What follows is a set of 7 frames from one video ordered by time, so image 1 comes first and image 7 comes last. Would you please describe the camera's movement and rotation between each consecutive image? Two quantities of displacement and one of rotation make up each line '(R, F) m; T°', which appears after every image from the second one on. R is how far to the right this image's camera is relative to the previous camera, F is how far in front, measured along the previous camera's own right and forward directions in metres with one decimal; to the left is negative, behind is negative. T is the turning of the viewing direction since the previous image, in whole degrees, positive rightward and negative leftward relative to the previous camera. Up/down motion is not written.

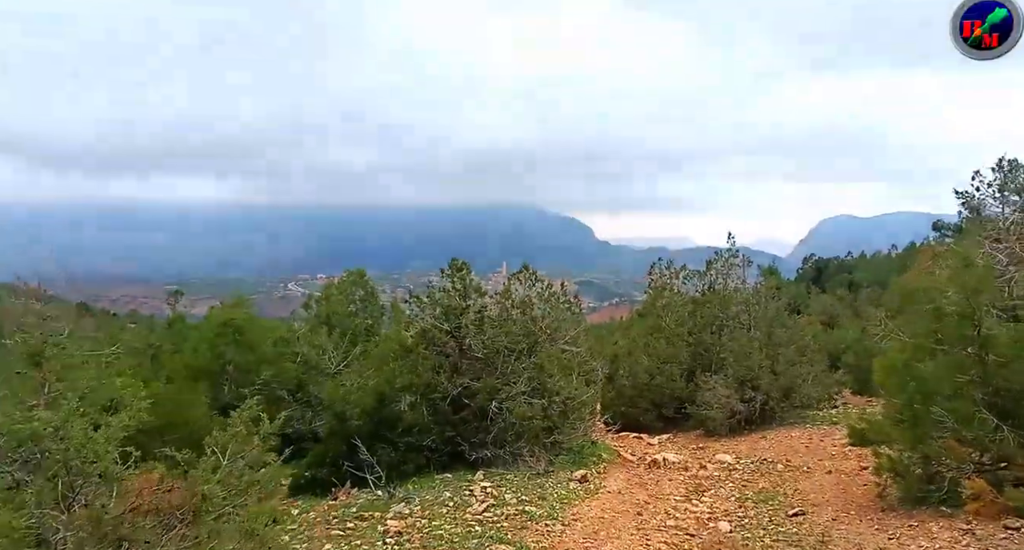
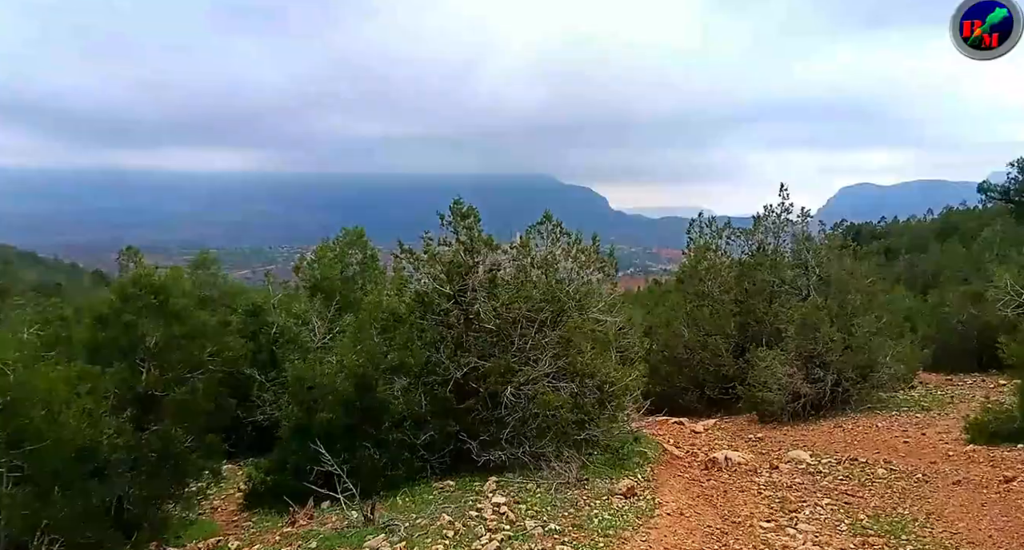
(-0.1, +2.5) m; -1°
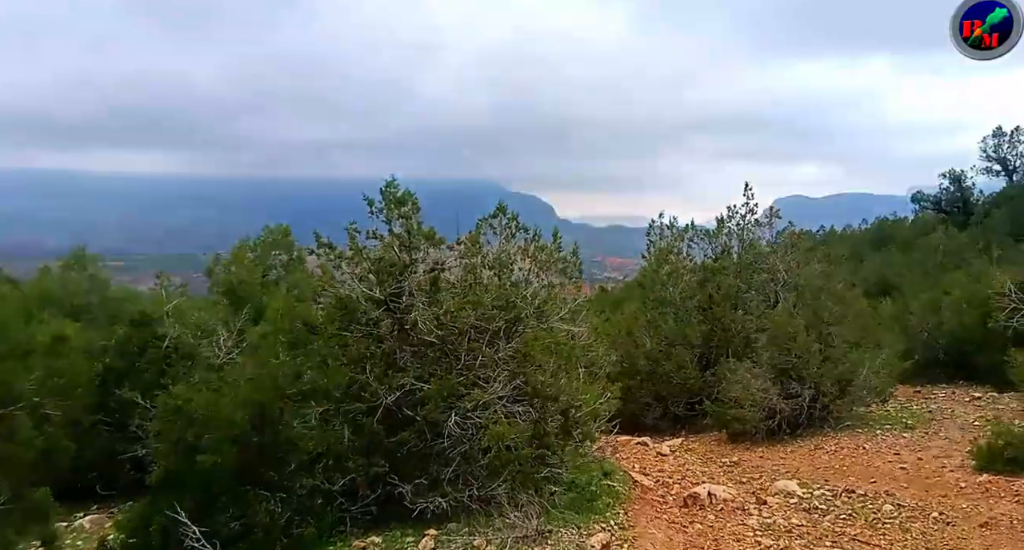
(0.0, +1.6) m; +4°
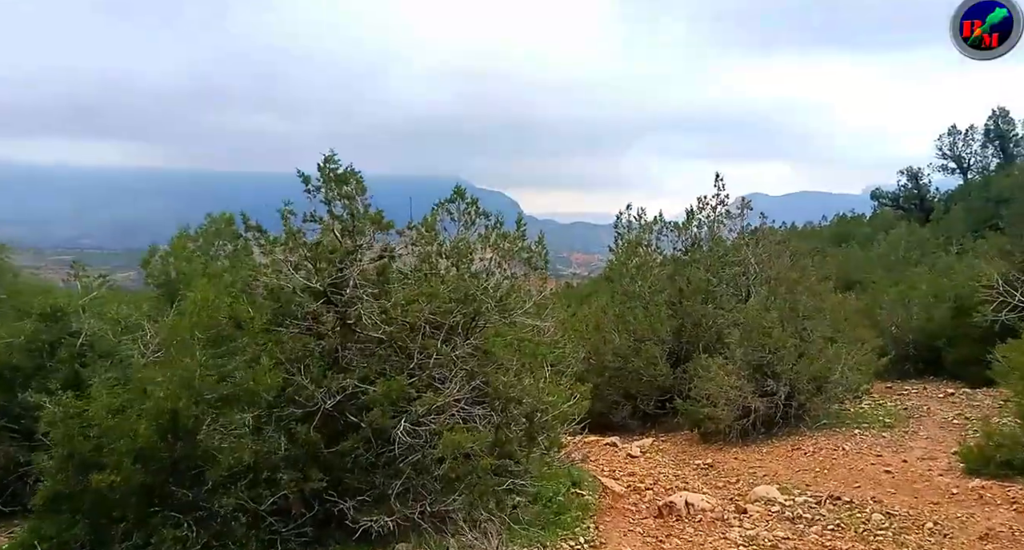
(+0.1, +0.7) m; +3°
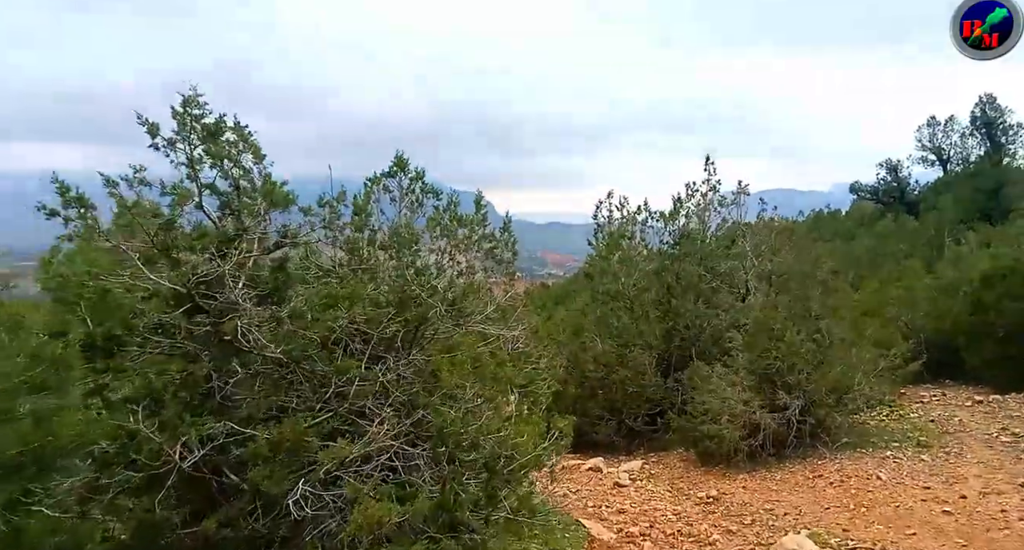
(+0.1, +1.8) m; +2°
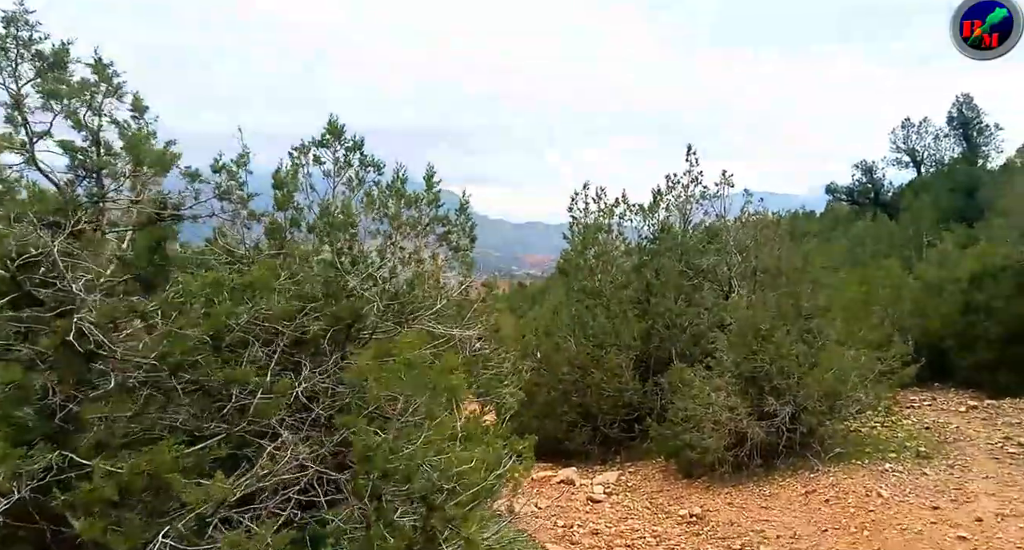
(+0.1, +0.9) m; +2°
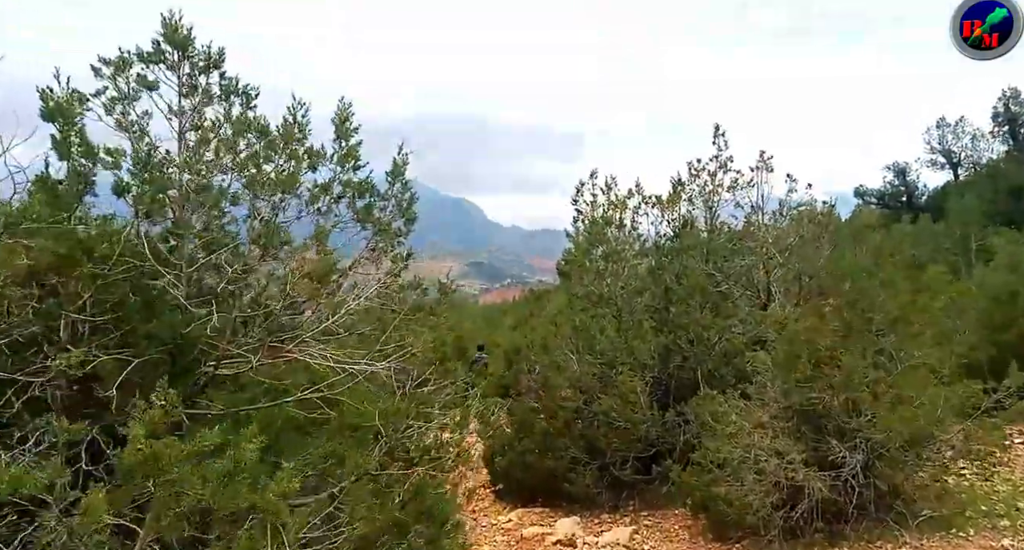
(+0.3, +2.1) m; -1°
